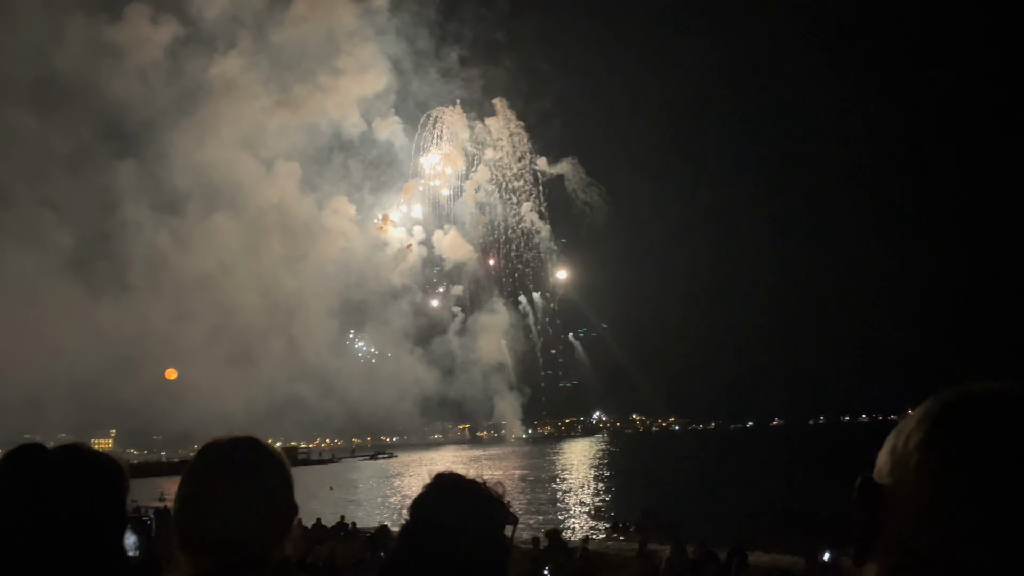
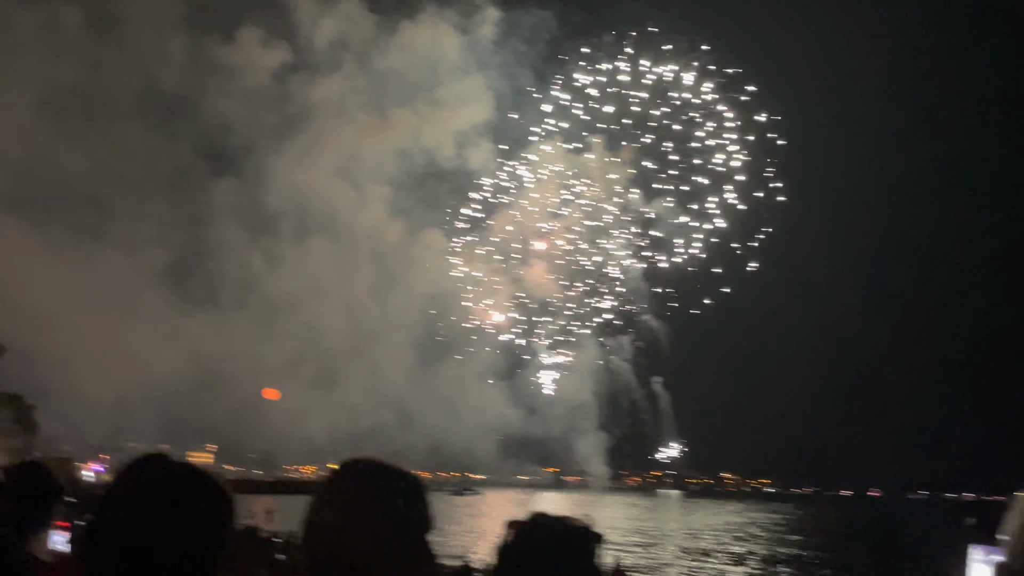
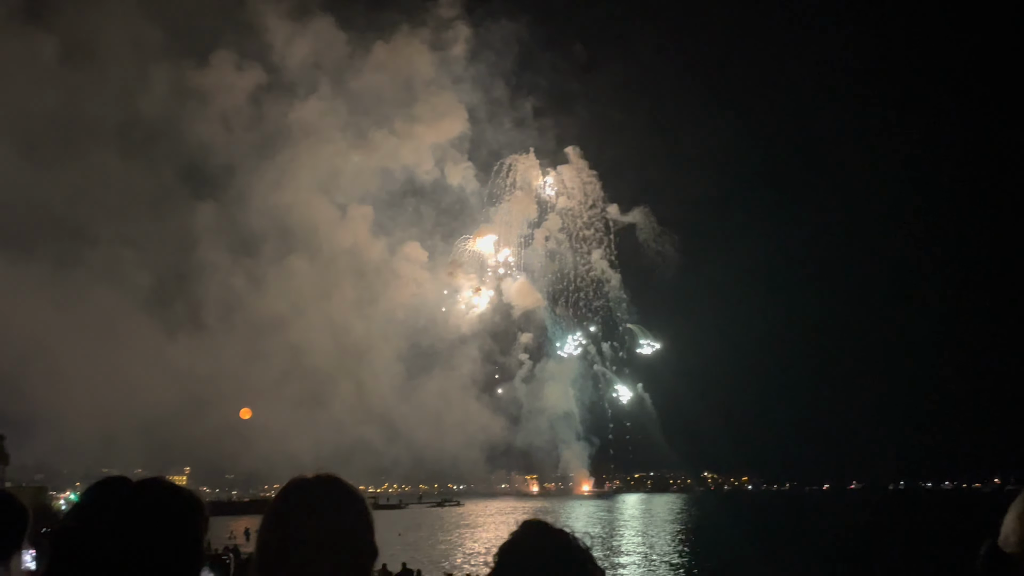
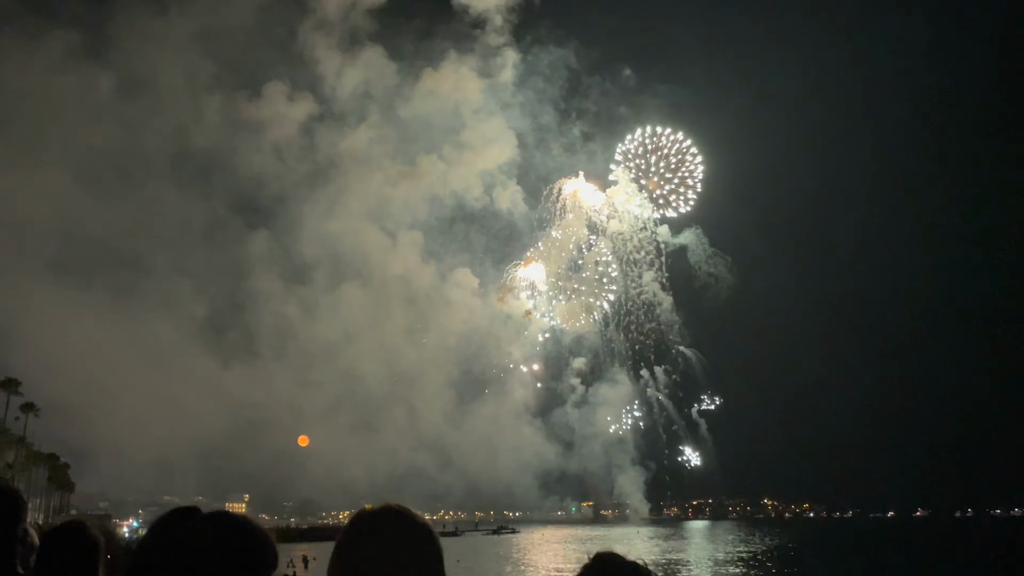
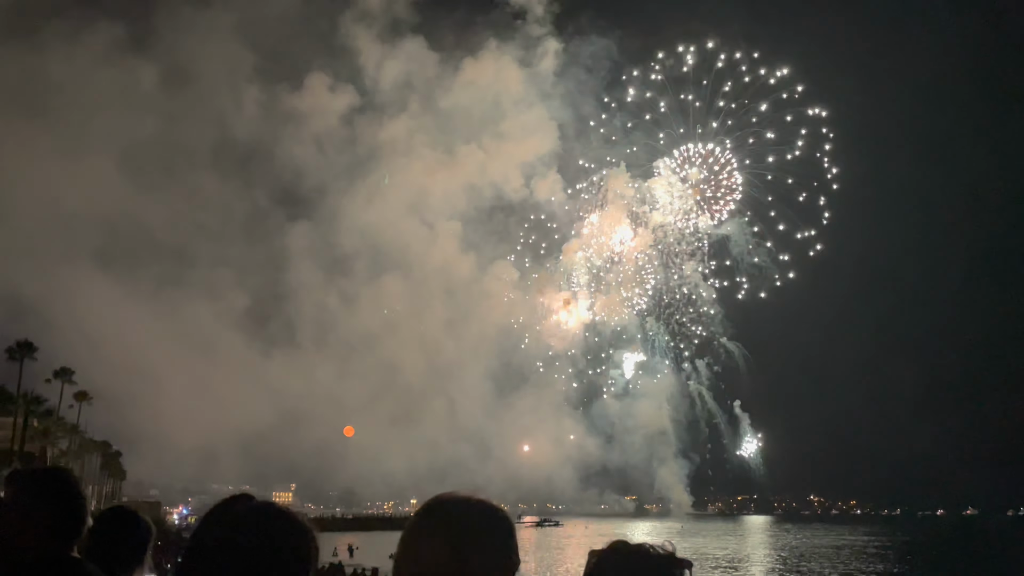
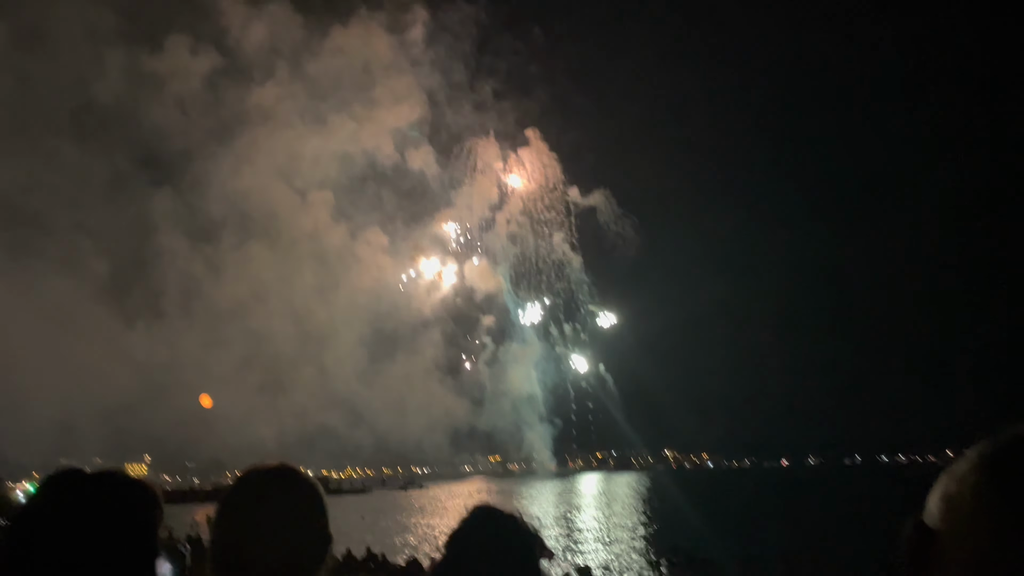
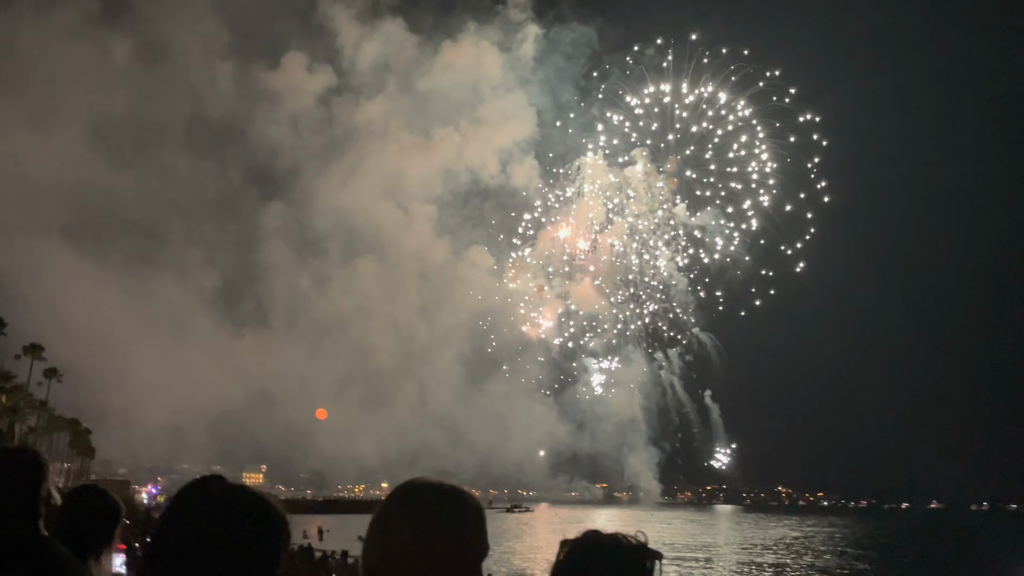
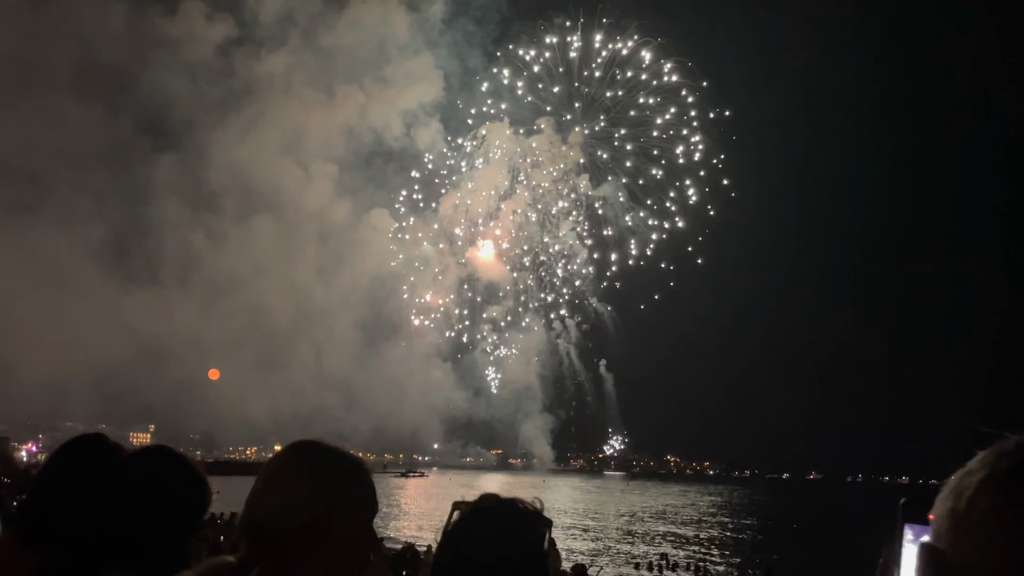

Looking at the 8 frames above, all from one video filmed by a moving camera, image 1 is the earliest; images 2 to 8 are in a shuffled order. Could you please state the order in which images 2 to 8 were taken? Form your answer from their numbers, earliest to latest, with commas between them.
6, 3, 4, 5, 7, 2, 8
